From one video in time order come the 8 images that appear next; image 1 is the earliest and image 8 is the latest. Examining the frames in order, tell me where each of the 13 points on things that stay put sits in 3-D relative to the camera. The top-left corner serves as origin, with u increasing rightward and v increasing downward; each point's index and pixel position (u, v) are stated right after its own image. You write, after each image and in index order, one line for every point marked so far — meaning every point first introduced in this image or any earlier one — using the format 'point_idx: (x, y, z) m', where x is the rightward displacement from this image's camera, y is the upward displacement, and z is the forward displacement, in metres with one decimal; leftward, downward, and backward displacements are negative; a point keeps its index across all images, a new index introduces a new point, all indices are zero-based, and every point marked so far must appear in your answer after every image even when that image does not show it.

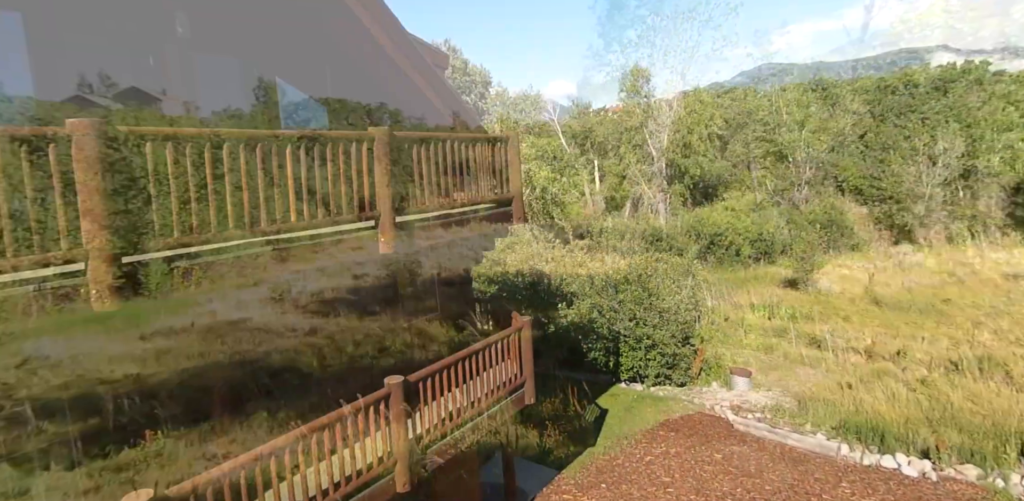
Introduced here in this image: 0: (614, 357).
0: (+1.9, -2.0, +11.0) m
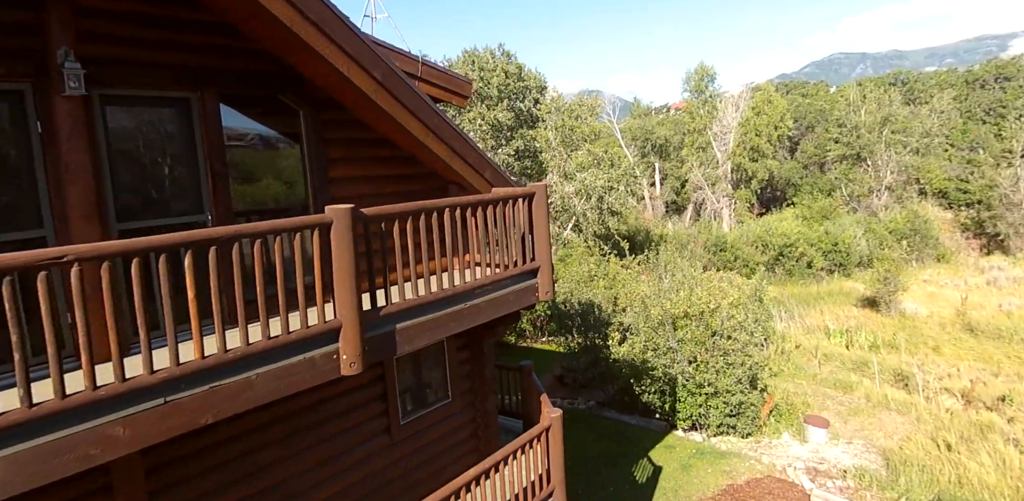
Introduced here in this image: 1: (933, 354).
0: (+2.7, -2.5, +9.9) m
1: (+9.6, -2.4, +13.3) m
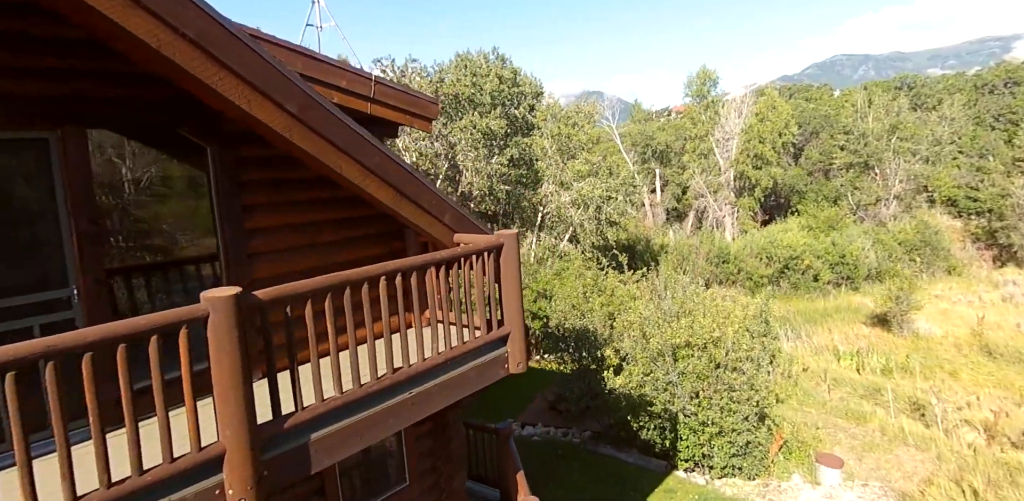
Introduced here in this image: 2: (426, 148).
0: (+2.5, -2.9, +9.1) m
1: (+9.4, -2.8, +12.6) m
2: (-2.4, +2.8, +16.4) m
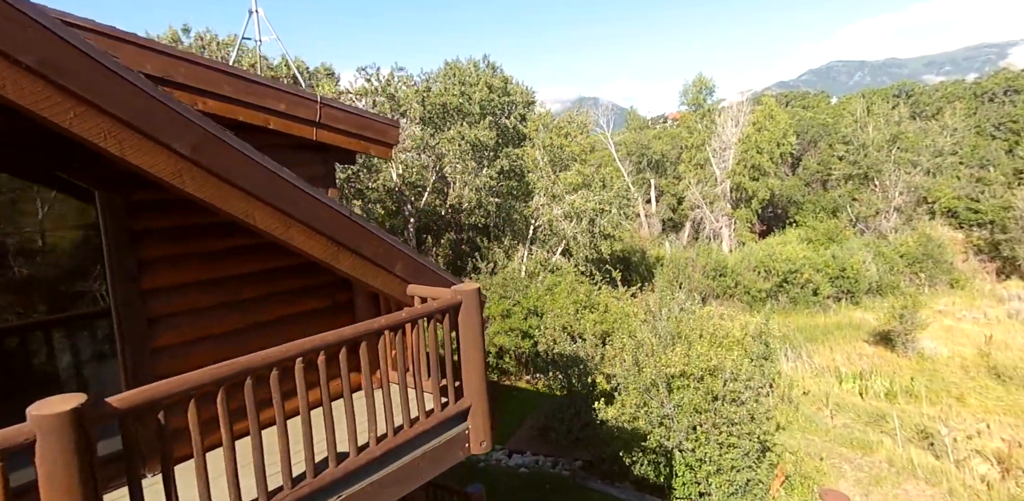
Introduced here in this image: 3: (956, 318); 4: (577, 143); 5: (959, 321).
0: (+2.2, -3.3, +8.5) m
1: (+9.2, -3.2, +12.0) m
2: (-2.7, +2.4, +15.9) m
3: (+13.4, -2.0, +17.6) m
4: (+2.2, +3.6, +19.7) m
5: (+13.1, -2.1, +17.2) m
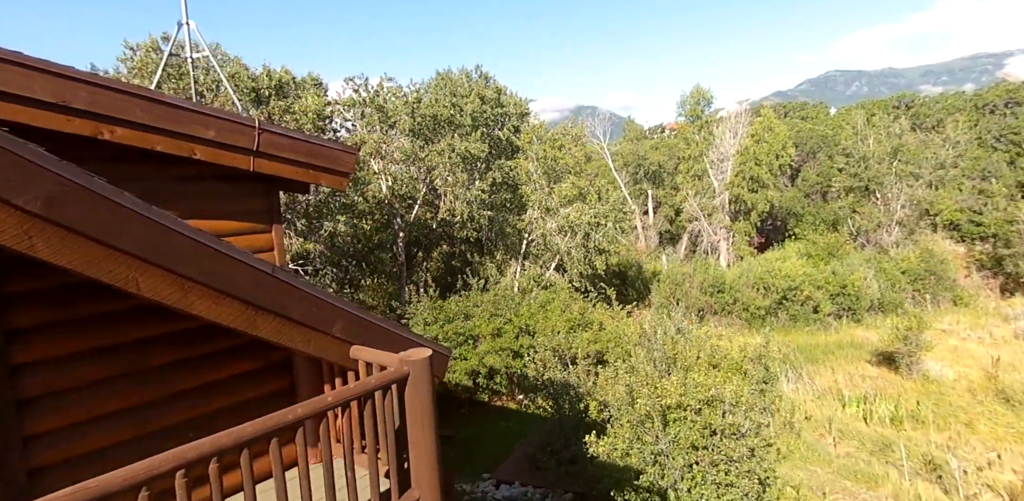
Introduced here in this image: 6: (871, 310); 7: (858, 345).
0: (+2.0, -3.6, +8.0) m
1: (+9.0, -3.6, +11.5) m
2: (-2.9, +2.0, +15.4) m
3: (+13.1, -2.5, +17.2) m
4: (+1.9, +3.1, +19.2) m
5: (+12.9, -2.6, +16.8) m
6: (+12.2, -2.0, +19.8) m
7: (+10.1, -2.8, +17.0) m
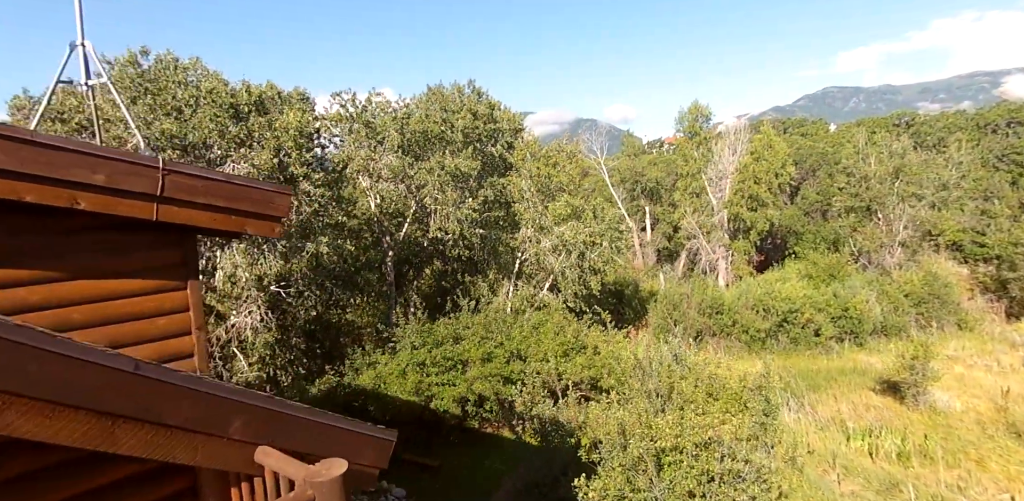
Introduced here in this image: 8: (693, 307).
0: (+1.8, -4.0, +7.4) m
1: (+8.7, -4.1, +11.0) m
2: (-3.1, +1.5, +14.9) m
3: (+12.9, -3.2, +16.6) m
4: (+1.7, +2.5, +18.8) m
5: (+12.7, -3.3, +16.2) m
6: (+11.9, -2.7, +19.3) m
7: (+9.9, -3.4, +16.5) m
8: (+6.1, -1.9, +19.8) m
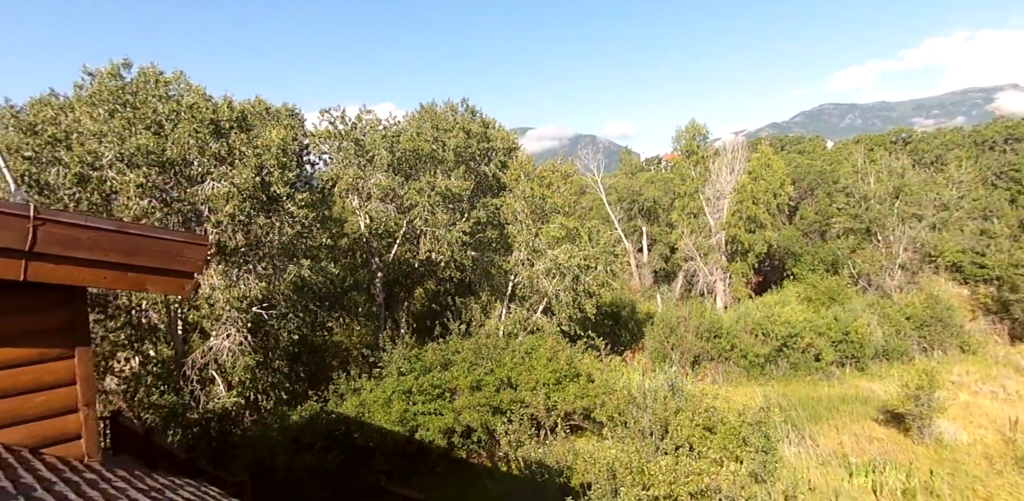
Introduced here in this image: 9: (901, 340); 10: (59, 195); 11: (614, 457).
0: (+1.6, -4.4, +6.9) m
1: (+8.5, -4.7, +10.4) m
2: (-3.3, +1.0, +14.5) m
3: (+12.7, -3.9, +16.1) m
4: (+1.5, +1.8, +18.4) m
5: (+12.4, -4.0, +15.7) m
6: (+11.7, -3.5, +18.8) m
7: (+9.6, -4.1, +16.0) m
8: (+5.9, -2.7, +19.3) m
9: (+12.8, -2.9, +19.1) m
10: (-7.7, +0.9, +10.0) m
11: (+1.3, -2.7, +7.8) m
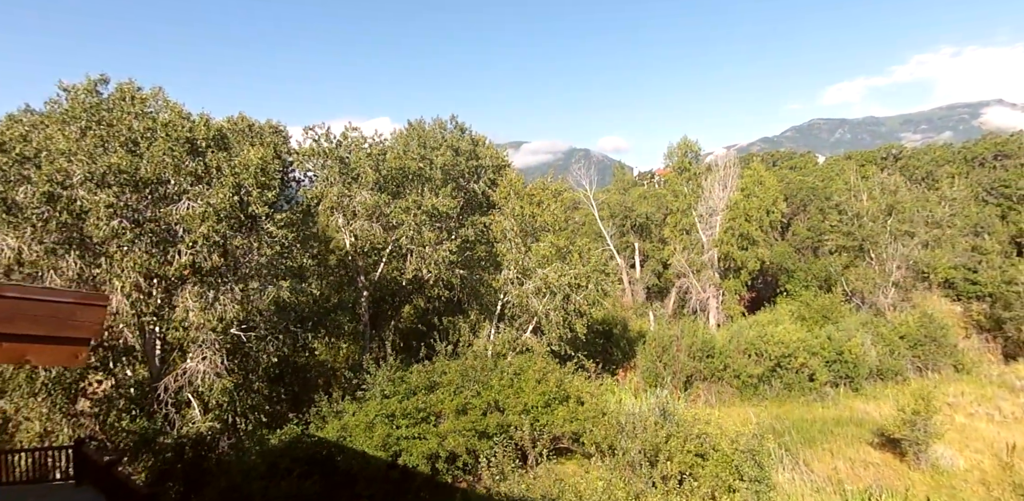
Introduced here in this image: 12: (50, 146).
0: (+1.3, -4.7, +6.5) m
1: (+8.2, -5.1, +10.1) m
2: (-3.6, +0.5, +14.2) m
3: (+12.3, -4.5, +15.9) m
4: (+1.2, +1.2, +18.1) m
5: (+12.1, -4.5, +15.5) m
6: (+11.3, -4.1, +18.5) m
7: (+9.3, -4.6, +15.7) m
8: (+5.5, -3.3, +19.0) m
9: (+12.4, -3.6, +18.9) m
10: (-8.0, +0.6, +9.6) m
11: (+1.1, -3.1, +7.5) m
12: (-7.7, +1.7, +9.8) m
